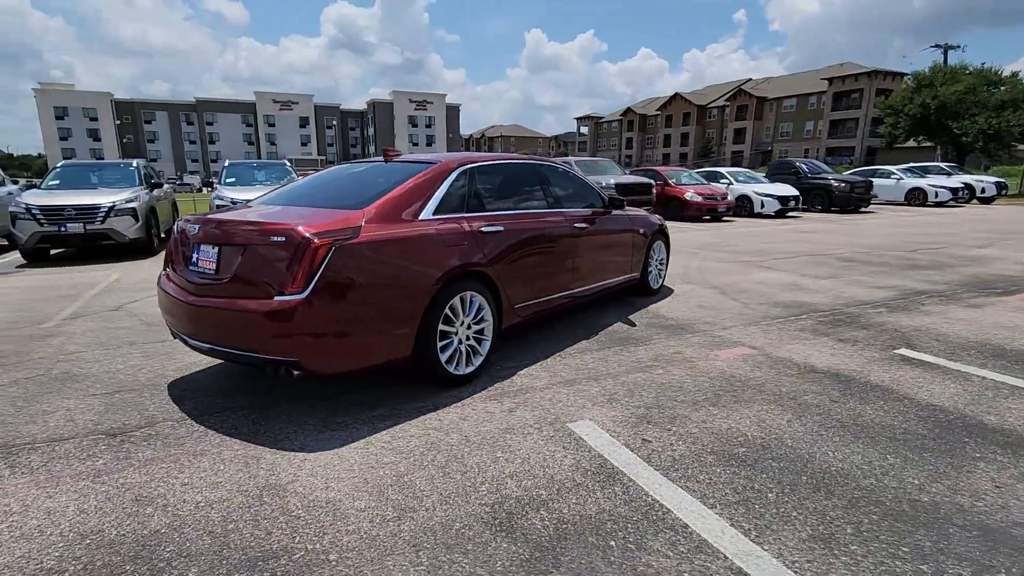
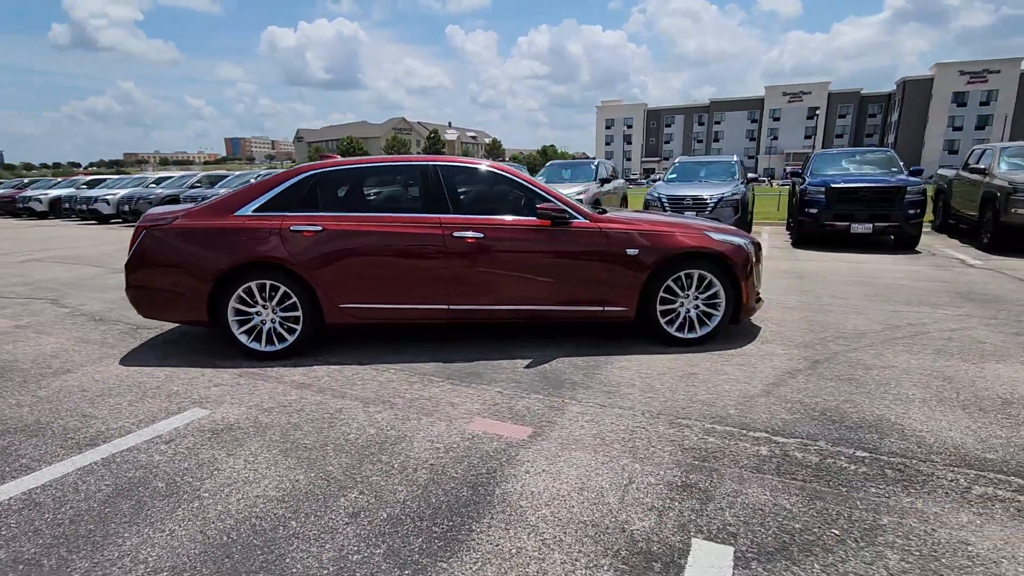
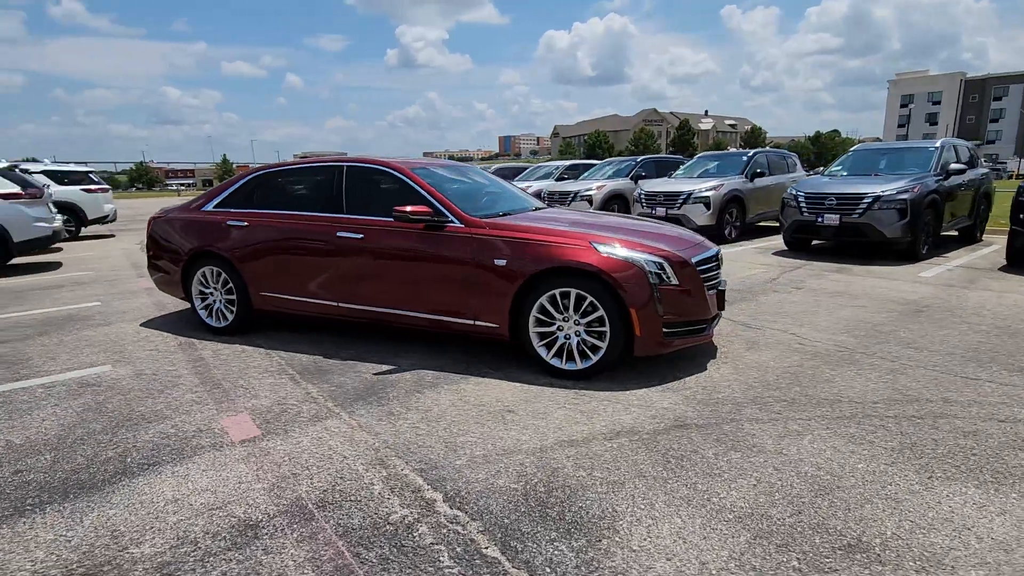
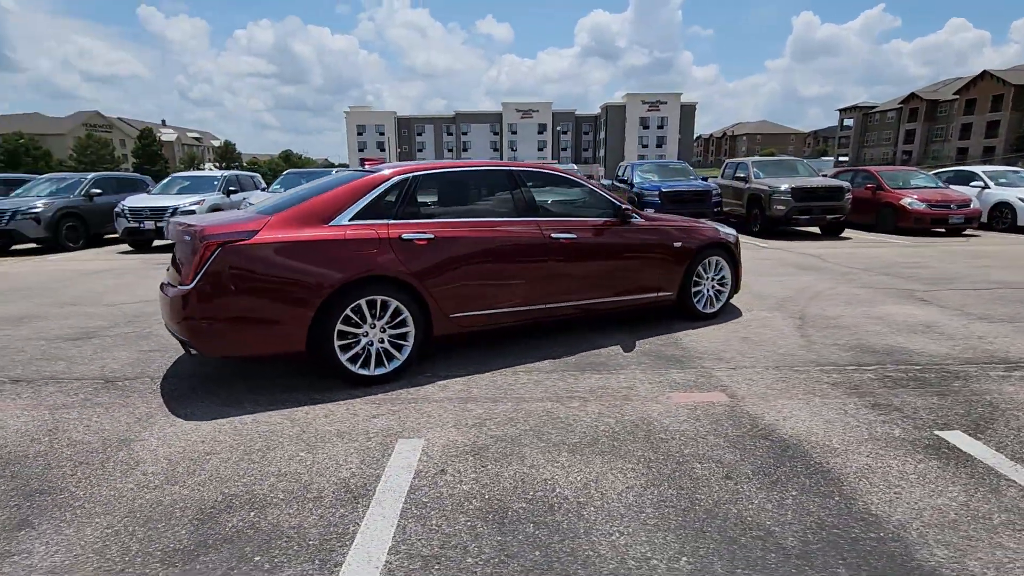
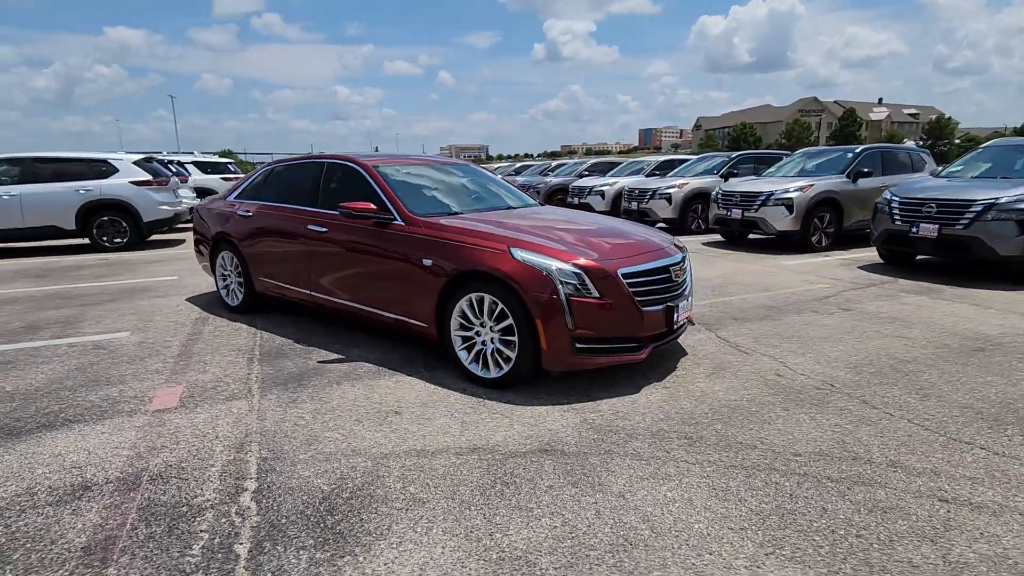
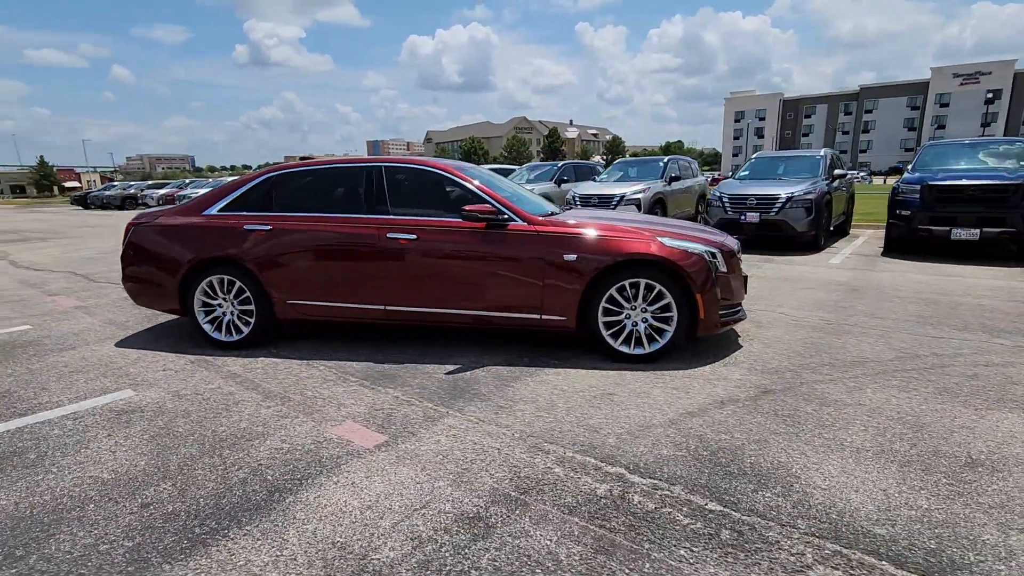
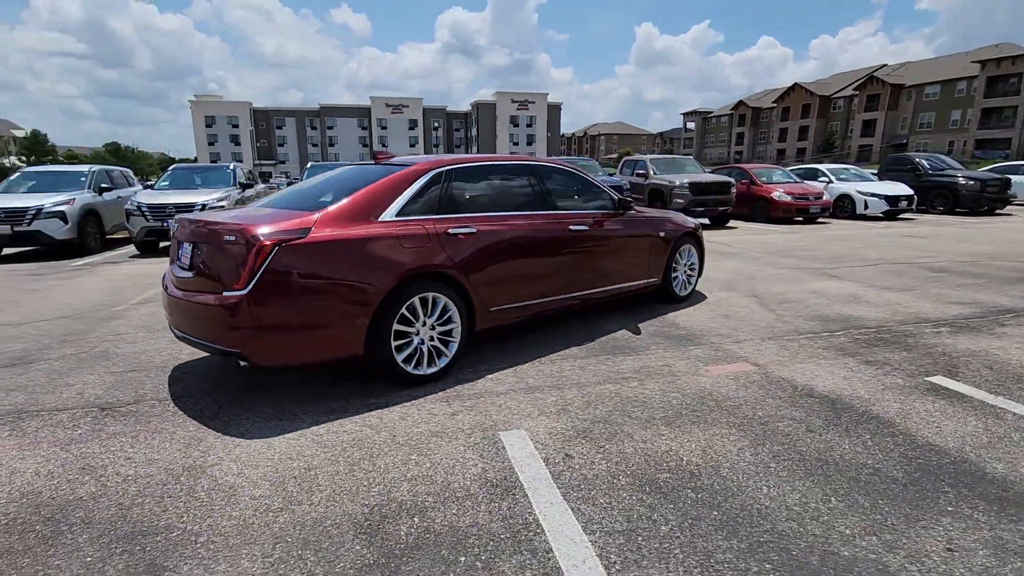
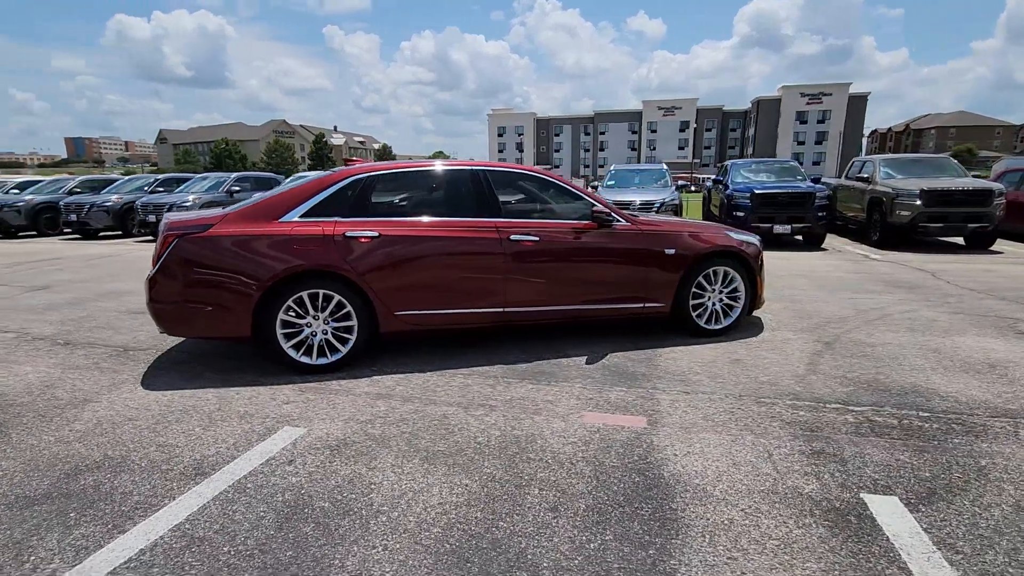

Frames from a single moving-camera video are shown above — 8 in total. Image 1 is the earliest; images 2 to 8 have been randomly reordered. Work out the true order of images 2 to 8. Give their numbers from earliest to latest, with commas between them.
7, 4, 8, 2, 6, 3, 5
